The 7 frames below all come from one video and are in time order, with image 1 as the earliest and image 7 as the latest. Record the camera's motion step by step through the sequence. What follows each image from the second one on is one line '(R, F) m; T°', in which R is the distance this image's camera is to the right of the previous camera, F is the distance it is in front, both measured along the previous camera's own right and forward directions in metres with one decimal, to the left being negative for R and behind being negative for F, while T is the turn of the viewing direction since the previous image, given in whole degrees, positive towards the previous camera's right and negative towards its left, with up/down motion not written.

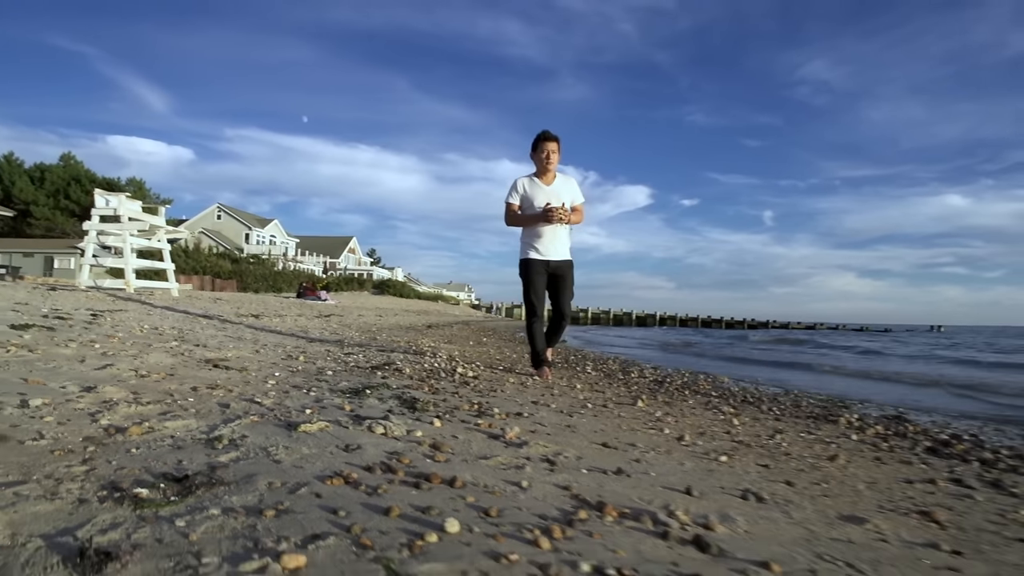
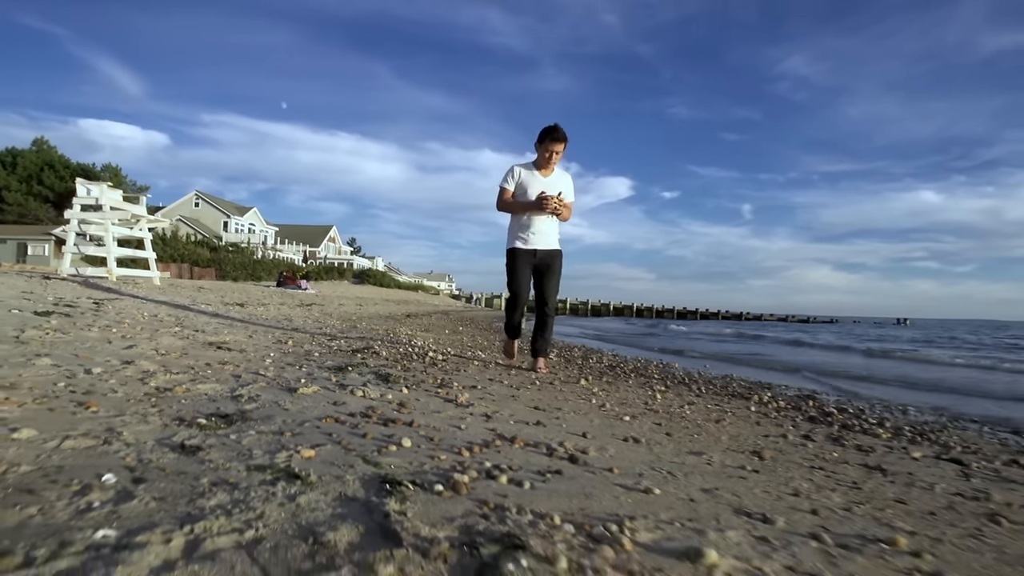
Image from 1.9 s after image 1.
(+0.2, -0.8) m; +2°
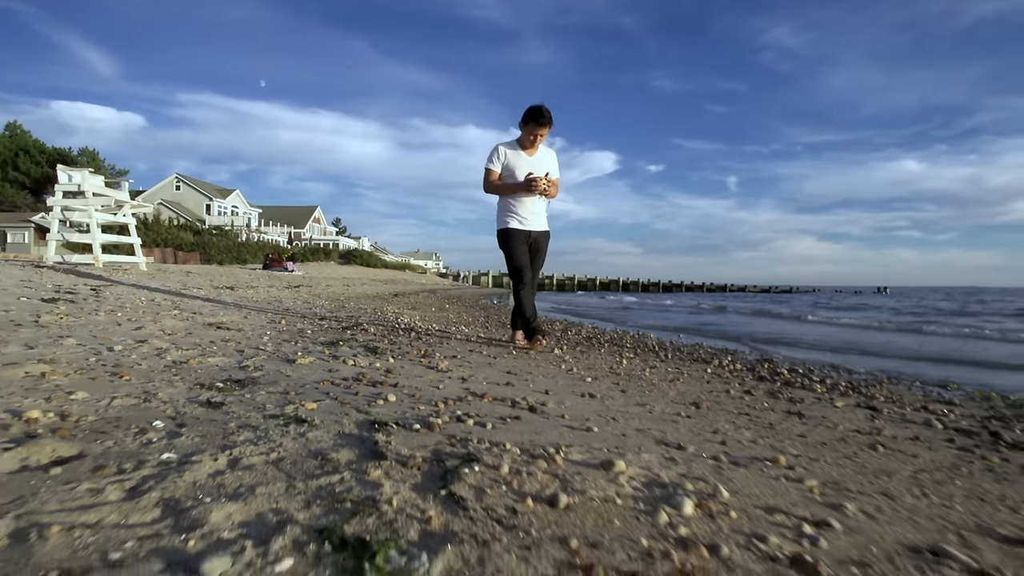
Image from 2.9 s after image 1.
(+0.1, -0.5) m; +1°
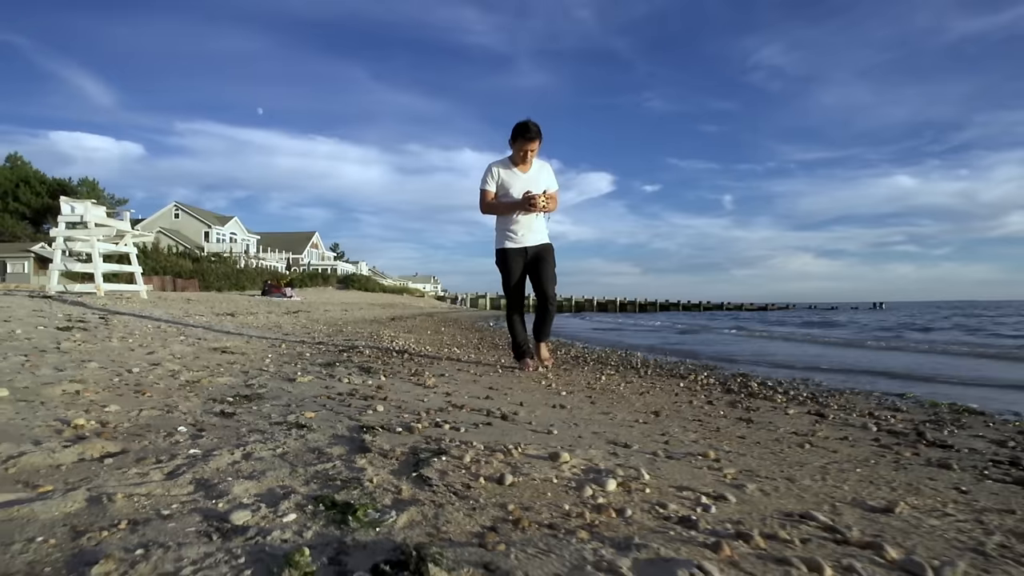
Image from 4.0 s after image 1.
(+0.1, -0.4) m; 0°
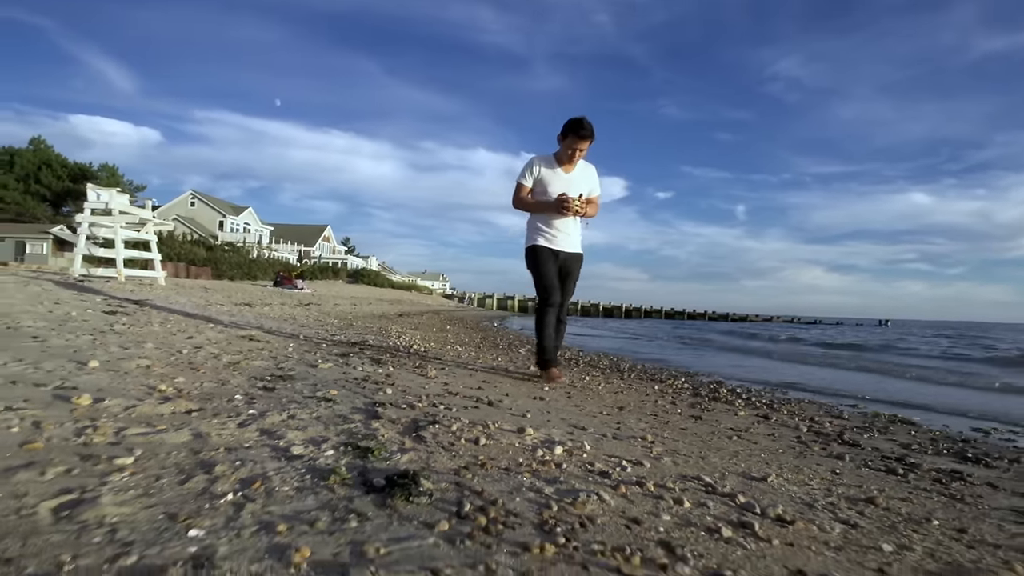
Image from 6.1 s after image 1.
(+0.1, -0.7) m; -1°
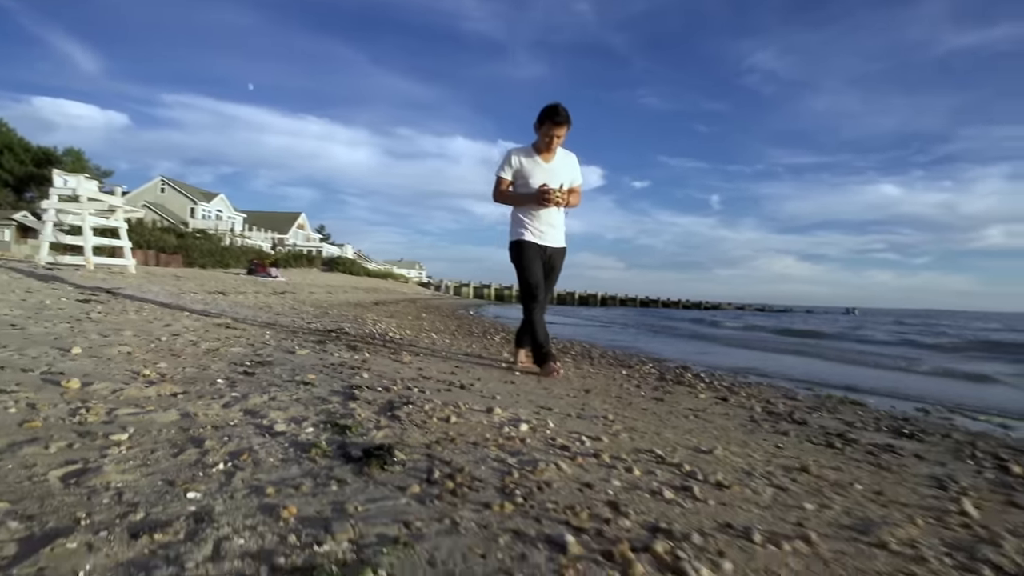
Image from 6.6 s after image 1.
(0.0, -0.2) m; +2°
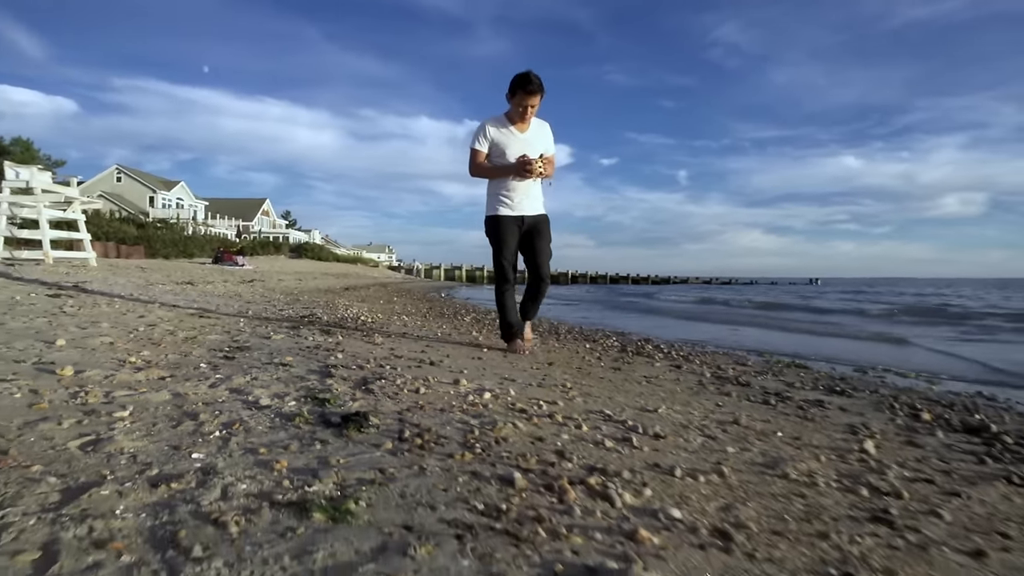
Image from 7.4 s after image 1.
(+0.1, -0.3) m; +3°
